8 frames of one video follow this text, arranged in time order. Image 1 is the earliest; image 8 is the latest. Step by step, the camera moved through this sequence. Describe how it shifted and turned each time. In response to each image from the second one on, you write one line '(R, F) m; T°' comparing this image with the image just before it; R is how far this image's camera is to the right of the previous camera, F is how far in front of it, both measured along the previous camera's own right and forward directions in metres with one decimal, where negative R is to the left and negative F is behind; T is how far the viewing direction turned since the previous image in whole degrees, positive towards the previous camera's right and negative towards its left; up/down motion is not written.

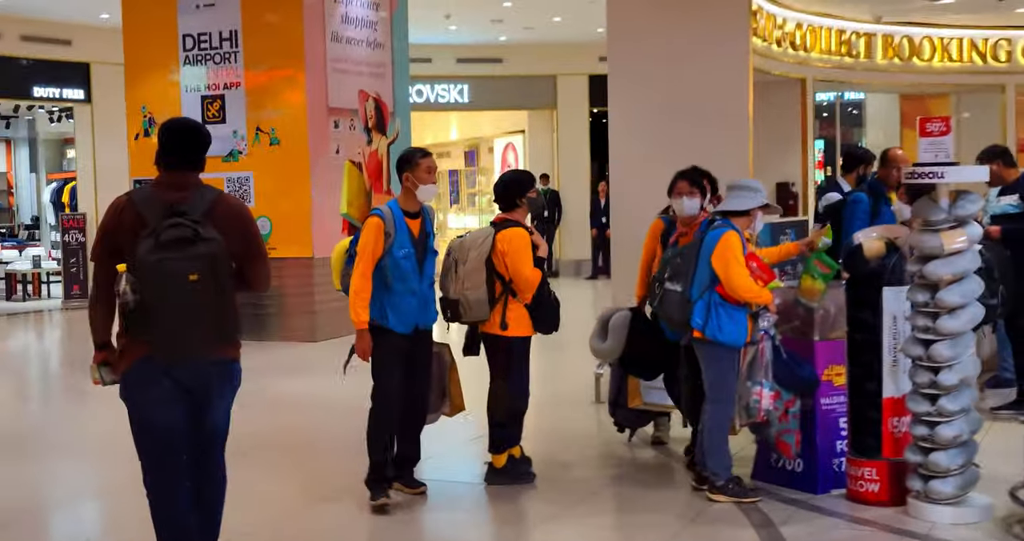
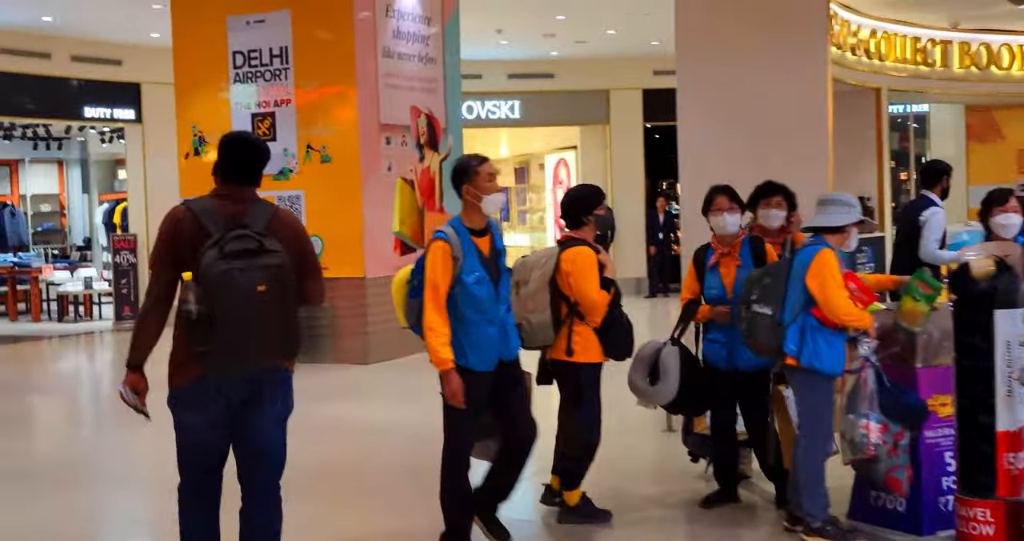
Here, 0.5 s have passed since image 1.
(-0.1, +0.3) m; -2°
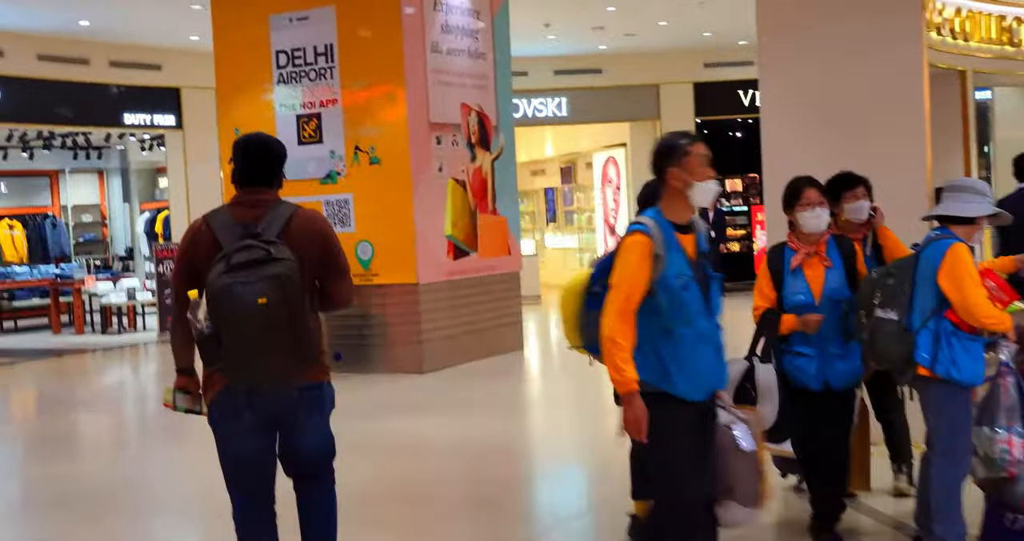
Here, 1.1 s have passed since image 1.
(-0.1, +0.4) m; -2°
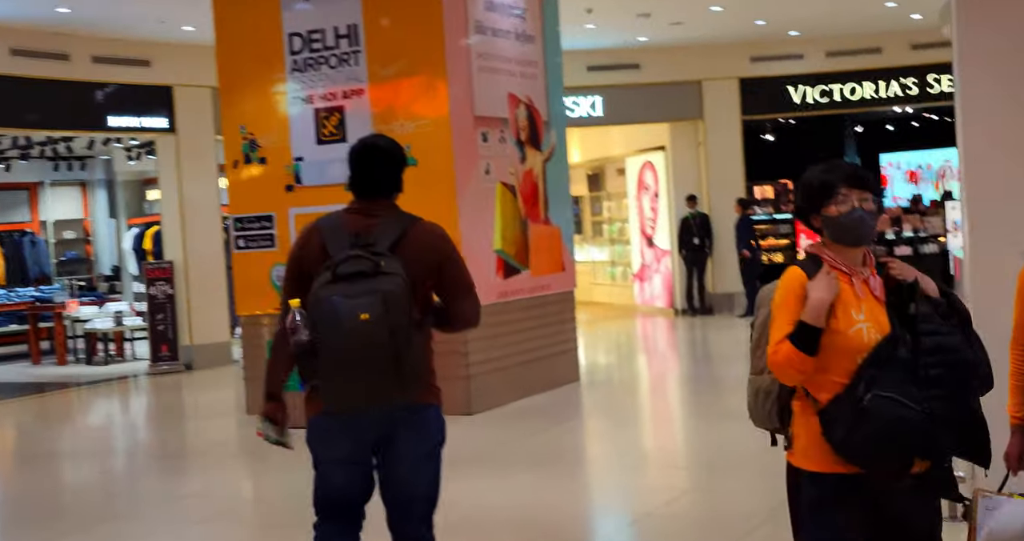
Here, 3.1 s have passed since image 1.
(-0.4, +1.3) m; +1°
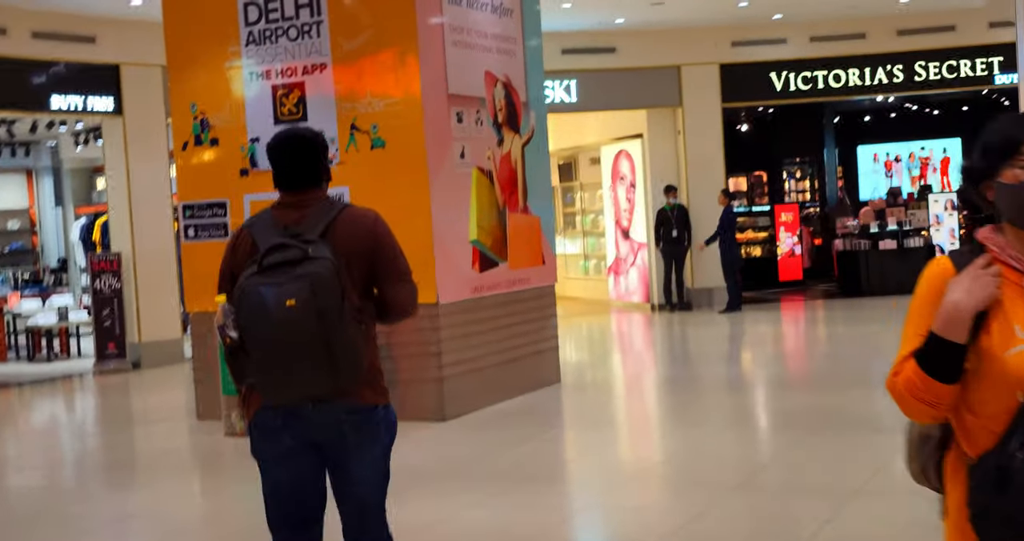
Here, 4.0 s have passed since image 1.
(-0.1, +0.6) m; +2°
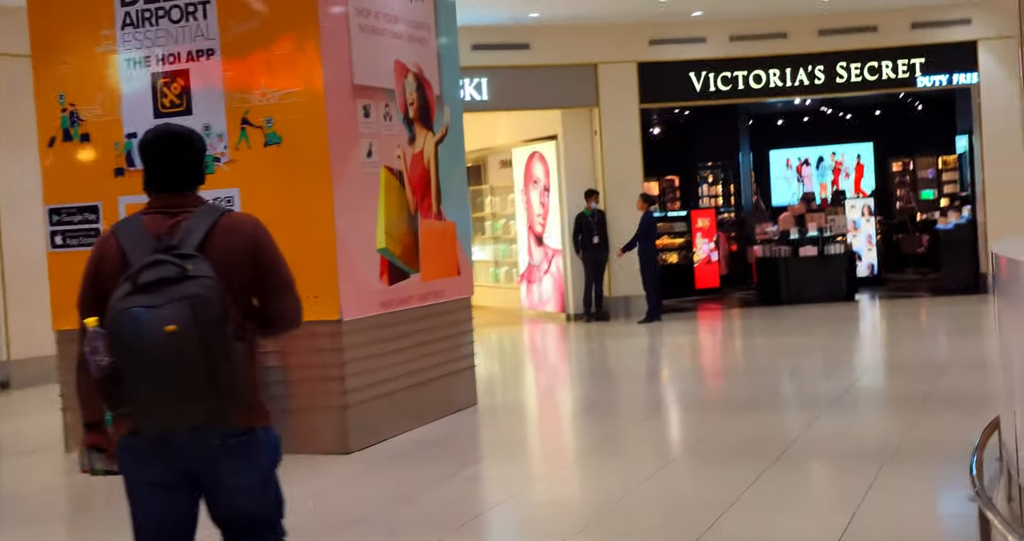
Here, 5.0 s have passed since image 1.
(-0.1, +0.6) m; +5°
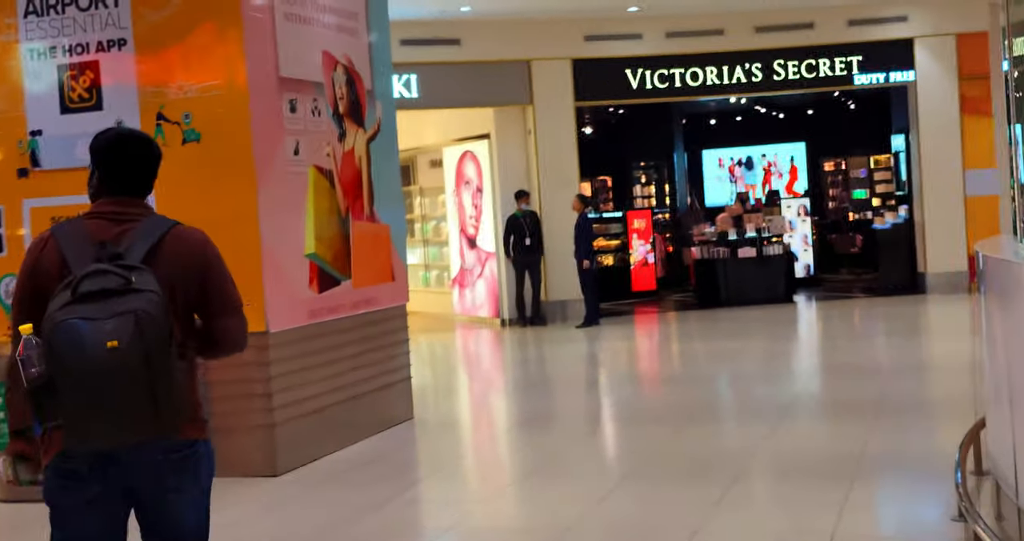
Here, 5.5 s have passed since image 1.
(-0.1, +0.3) m; +4°
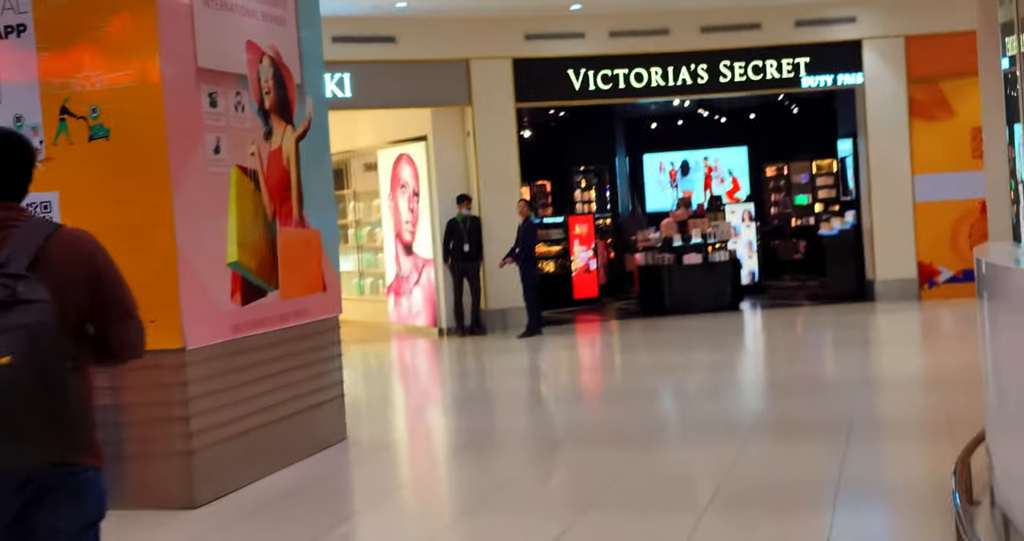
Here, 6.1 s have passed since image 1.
(0.0, +0.4) m; +3°
